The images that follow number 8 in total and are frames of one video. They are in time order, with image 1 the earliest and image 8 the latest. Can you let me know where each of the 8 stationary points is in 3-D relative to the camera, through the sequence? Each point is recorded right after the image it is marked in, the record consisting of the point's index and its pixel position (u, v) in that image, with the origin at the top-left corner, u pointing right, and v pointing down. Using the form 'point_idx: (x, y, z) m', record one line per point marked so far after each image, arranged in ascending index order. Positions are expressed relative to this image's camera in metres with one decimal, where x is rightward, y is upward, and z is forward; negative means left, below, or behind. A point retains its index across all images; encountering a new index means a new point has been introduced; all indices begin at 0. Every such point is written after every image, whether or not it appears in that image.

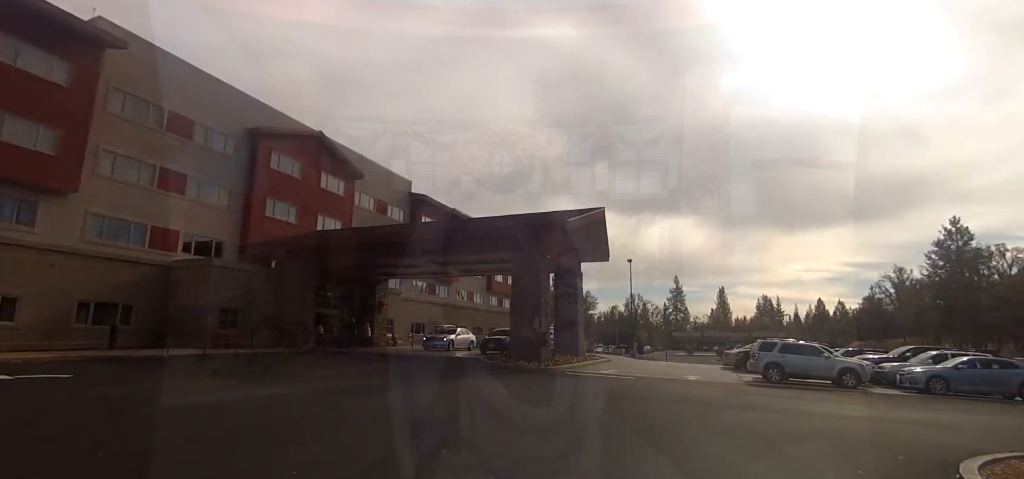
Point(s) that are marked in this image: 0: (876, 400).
0: (+10.7, -4.6, +14.2) m
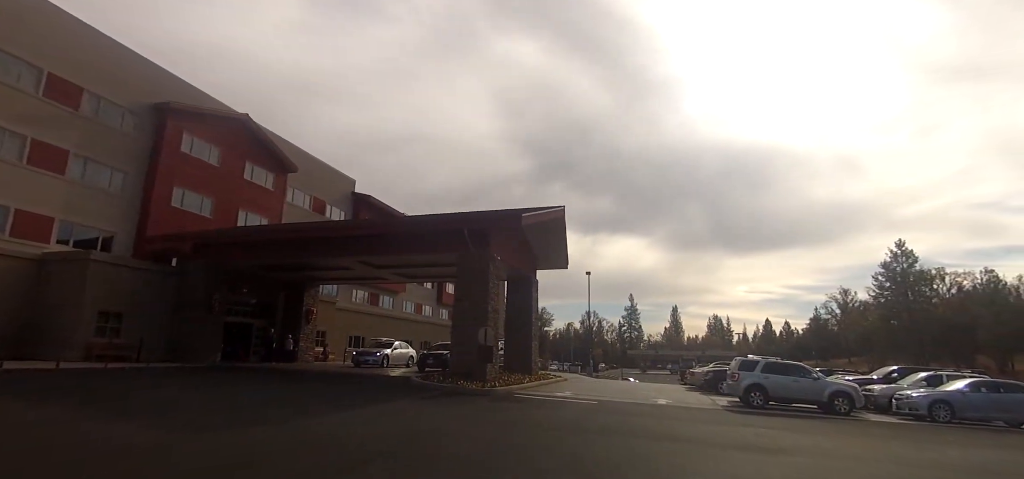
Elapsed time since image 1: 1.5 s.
0: (+9.1, -4.6, +11.9) m
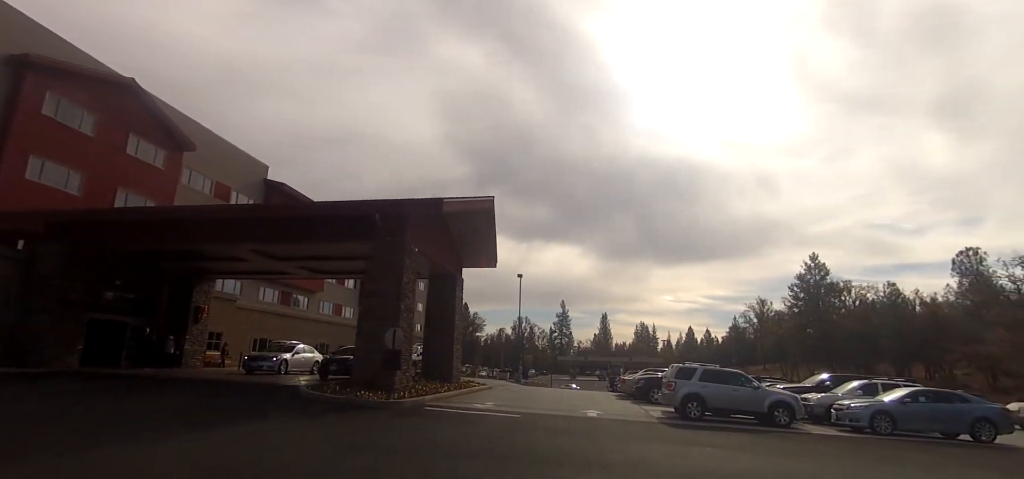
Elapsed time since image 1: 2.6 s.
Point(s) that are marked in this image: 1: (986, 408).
0: (+7.0, -4.5, +10.9) m
1: (+11.1, -4.0, +11.2) m
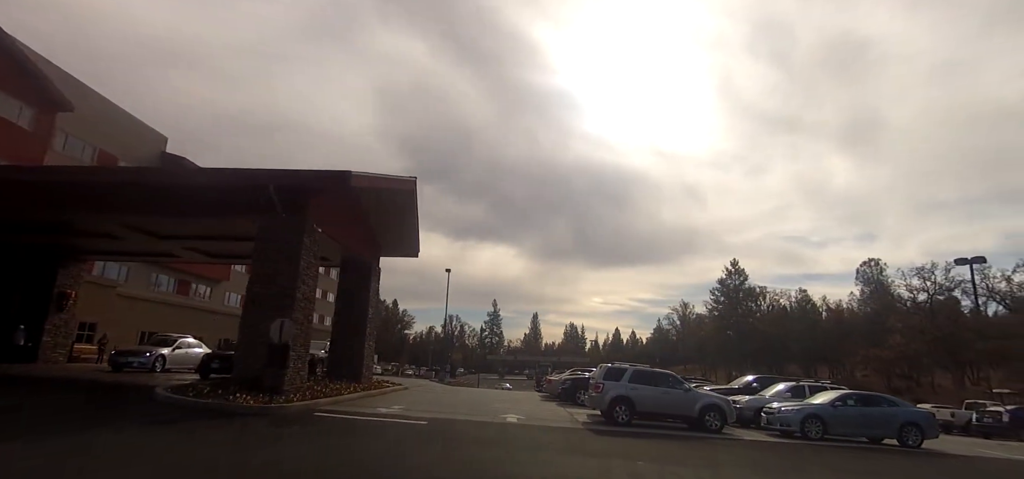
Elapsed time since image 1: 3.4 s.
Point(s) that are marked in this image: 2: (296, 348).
0: (+5.0, -4.3, +10.0) m
1: (+9.1, -3.9, +10.9) m
2: (-6.2, -3.1, +13.8) m
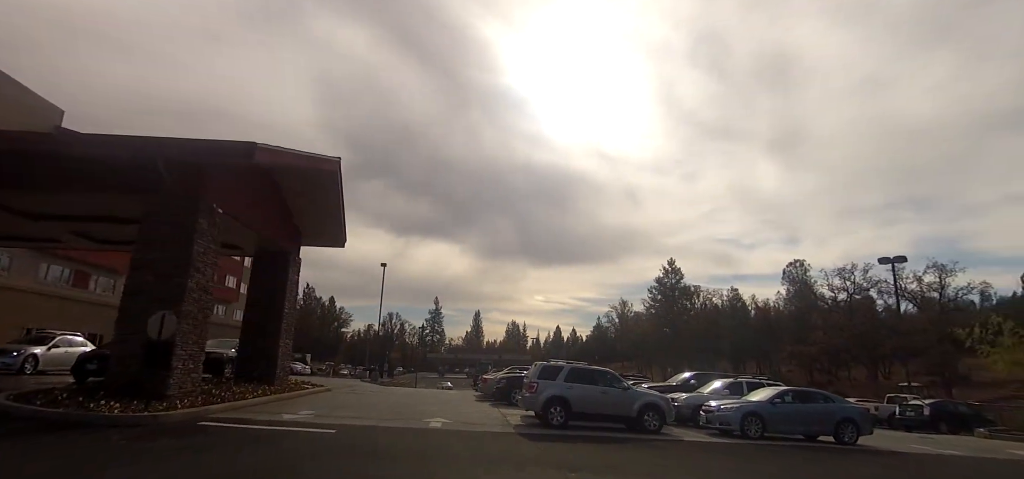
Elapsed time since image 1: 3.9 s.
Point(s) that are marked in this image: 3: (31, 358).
0: (+3.6, -4.1, +9.4) m
1: (+7.5, -3.8, +10.7) m
2: (-8.0, -2.6, +11.9) m
3: (-17.2, -4.3, +17.2) m
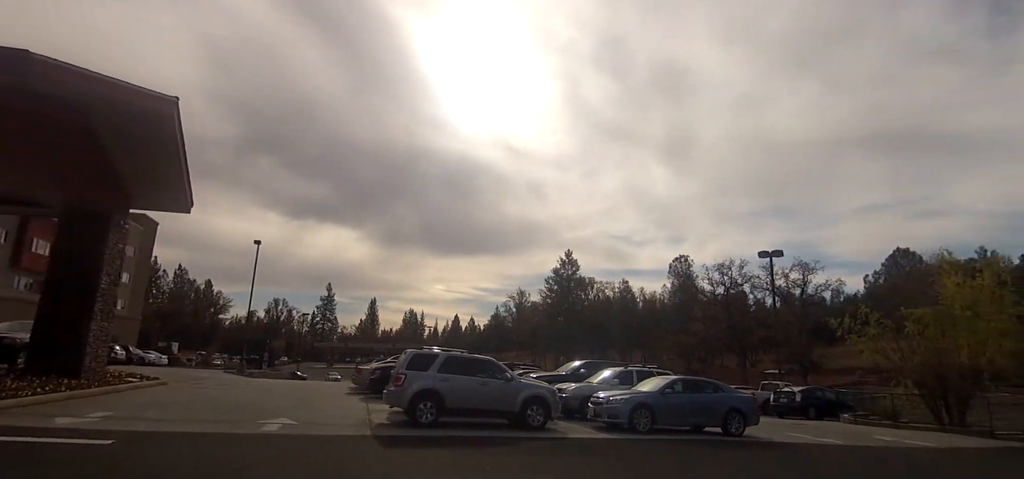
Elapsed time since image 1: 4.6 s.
0: (+1.2, -3.6, +8.3) m
1: (+4.8, -3.4, +10.4) m
2: (-10.5, -1.5, +8.5) m
3: (-20.7, -2.6, +11.9) m
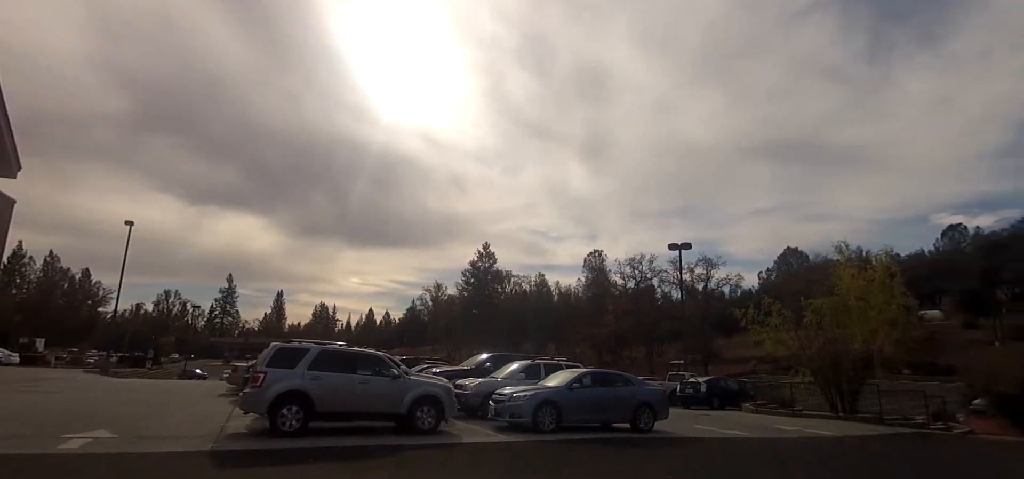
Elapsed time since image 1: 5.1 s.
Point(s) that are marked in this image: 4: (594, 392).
0: (-0.5, -3.2, +7.3) m
1: (+2.7, -3.1, +10.0) m
2: (-12.1, -0.8, +5.5) m
3: (-22.6, -1.6, +7.3) m
4: (+1.6, -3.0, +9.3) m
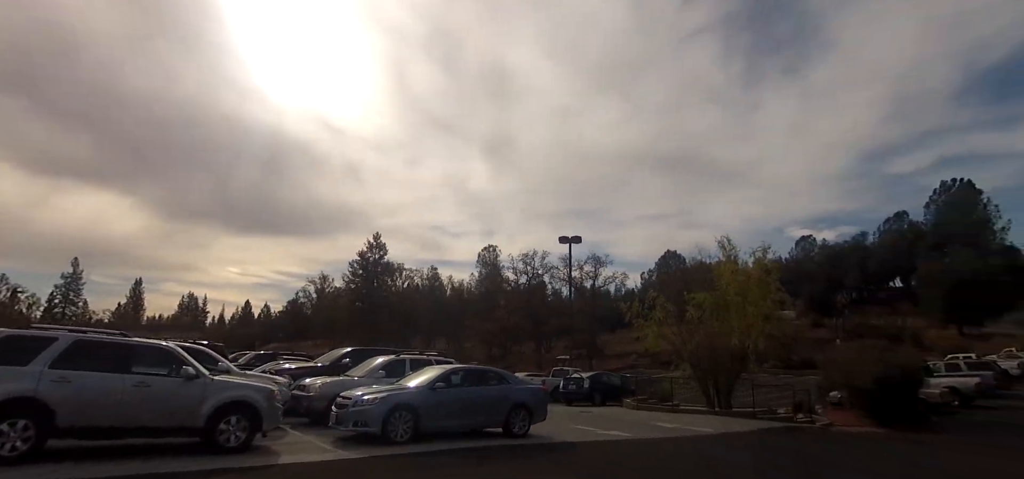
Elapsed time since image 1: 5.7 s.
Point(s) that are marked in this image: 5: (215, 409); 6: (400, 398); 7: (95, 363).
0: (-2.4, -2.8, +5.7) m
1: (+0.2, -2.8, +9.0) m
2: (-13.2, +0.2, +1.7) m
3: (-23.9, 0.0, +1.2) m
4: (-0.8, -2.6, +8.2) m
5: (-3.6, -2.4, +6.7) m
6: (-1.6, -2.4, +7.6) m
7: (-4.8, -1.5, +6.0) m
